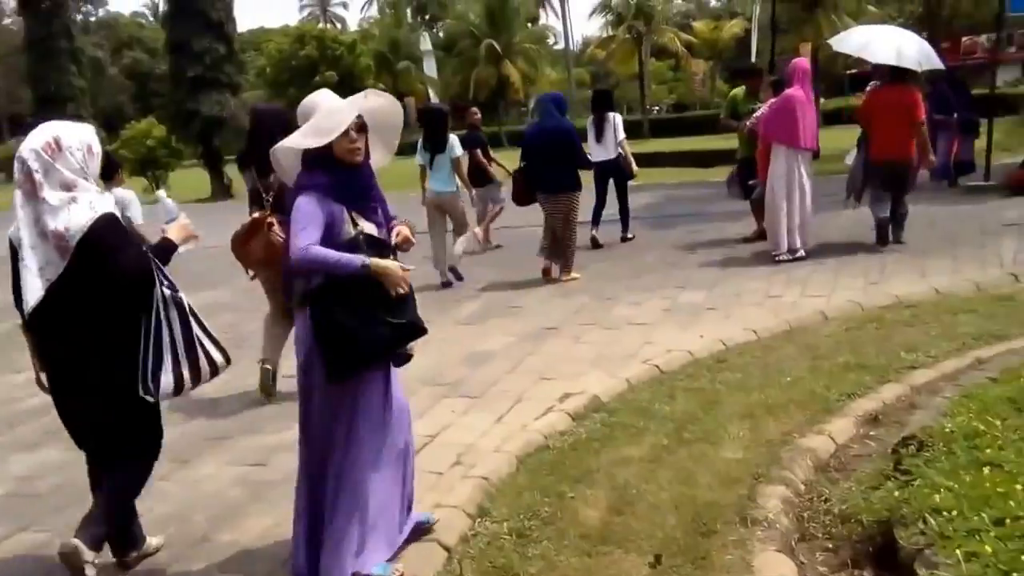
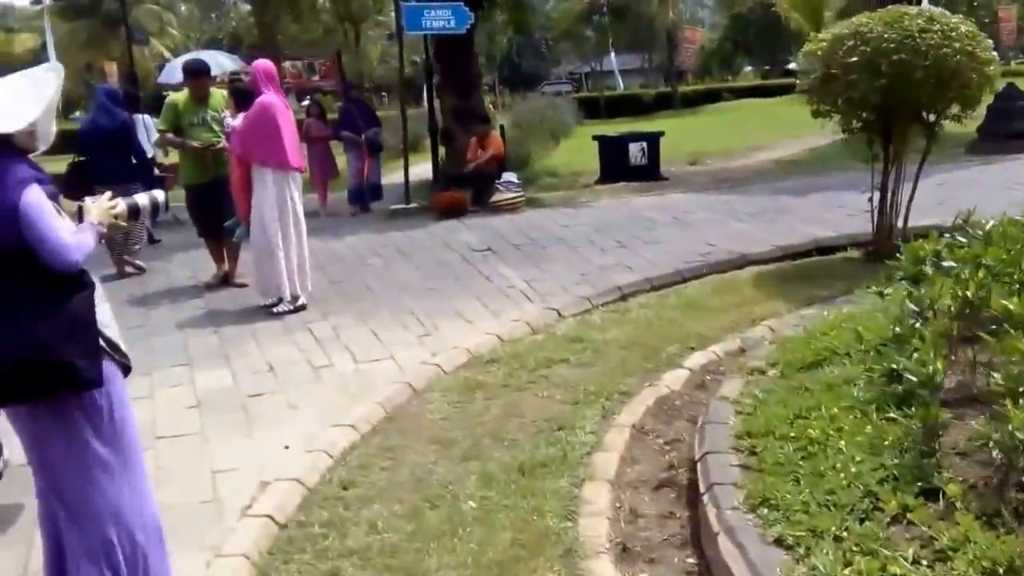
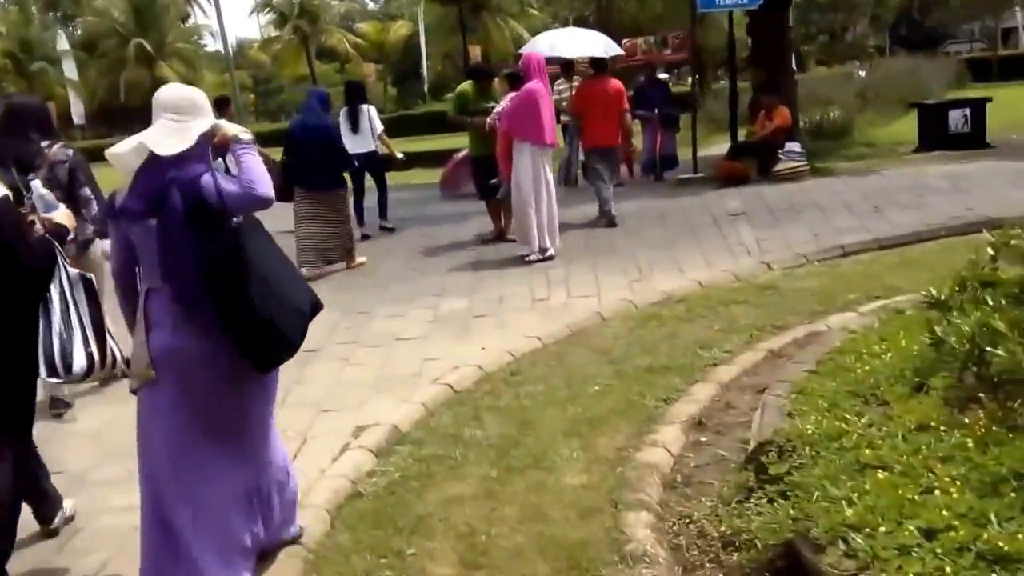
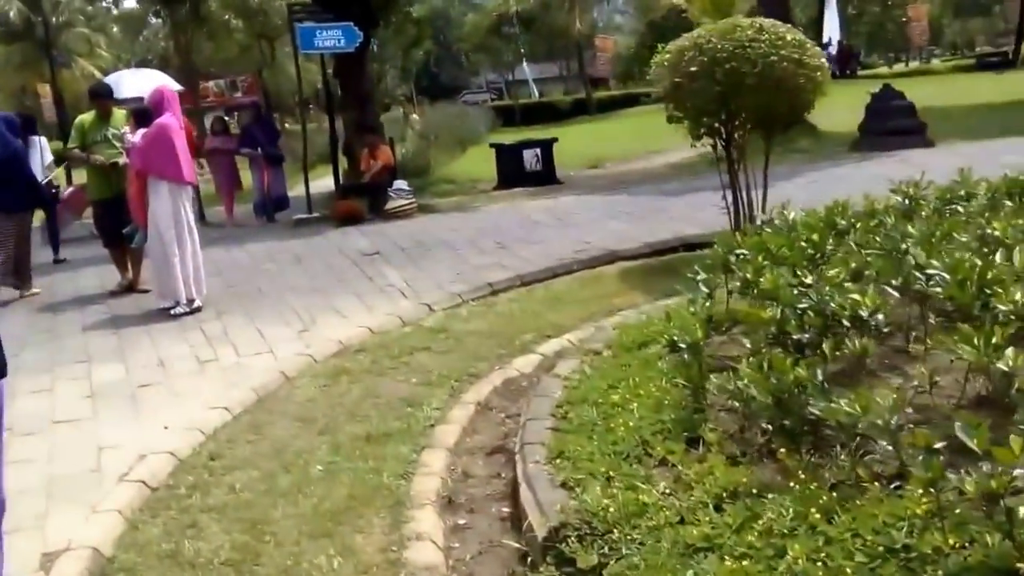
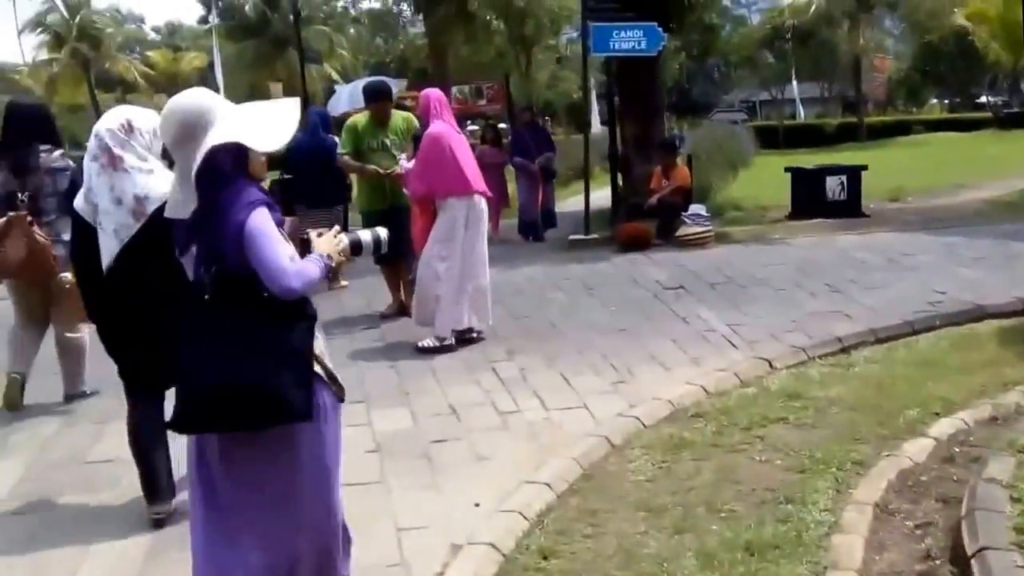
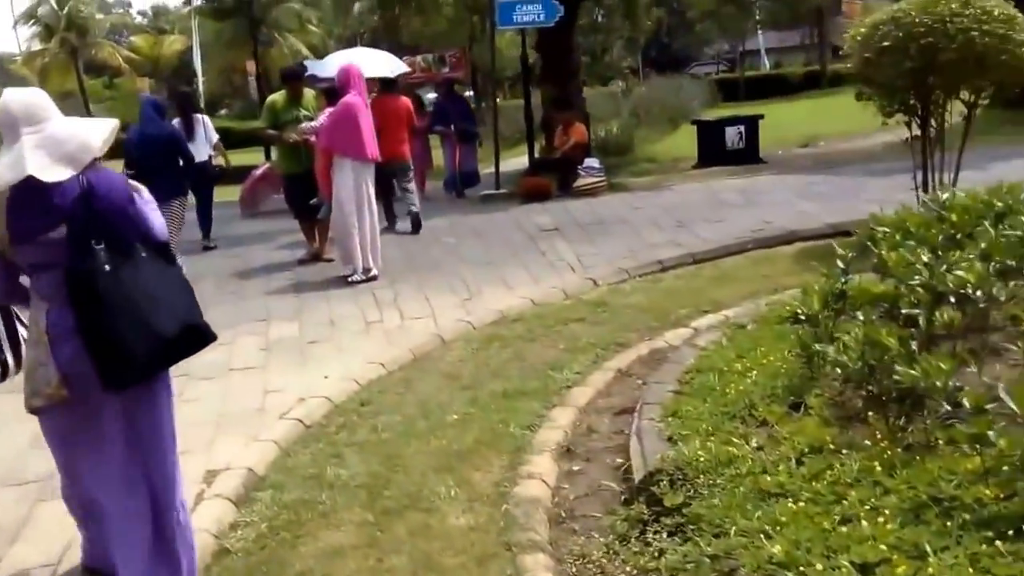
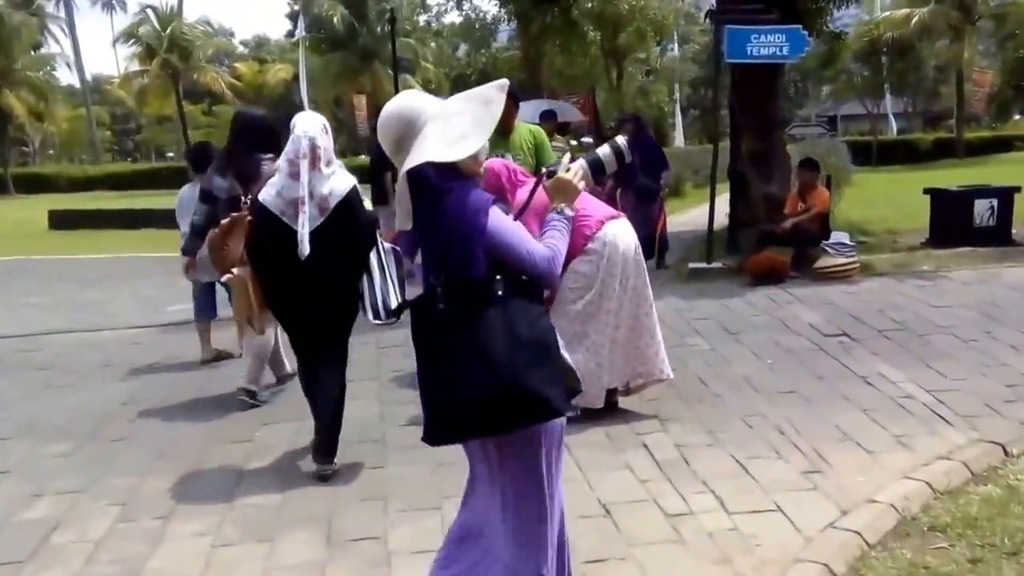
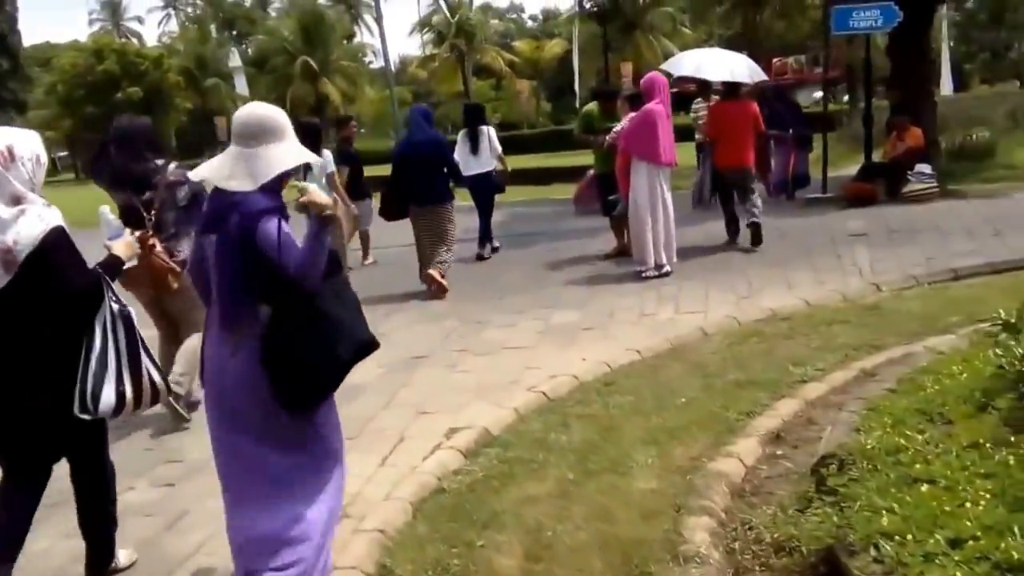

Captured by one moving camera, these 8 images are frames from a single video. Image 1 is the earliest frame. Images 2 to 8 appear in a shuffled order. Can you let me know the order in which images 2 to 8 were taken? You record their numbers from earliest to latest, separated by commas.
8, 3, 6, 4, 2, 5, 7
